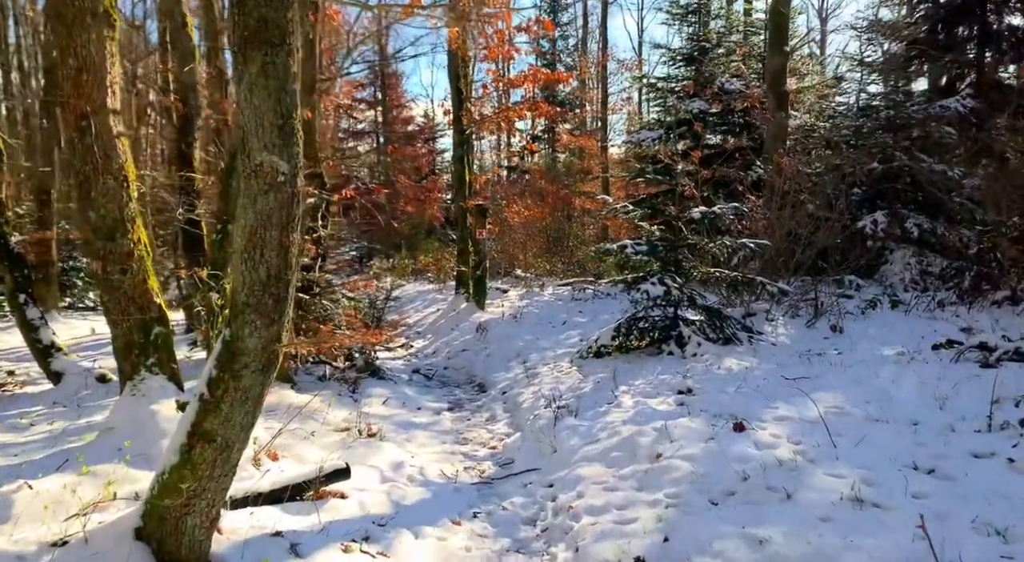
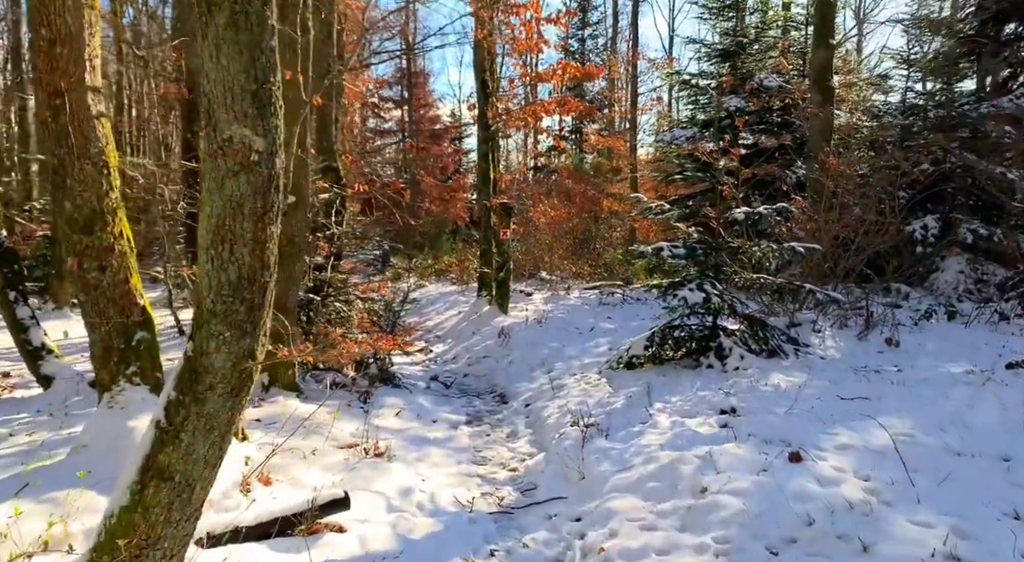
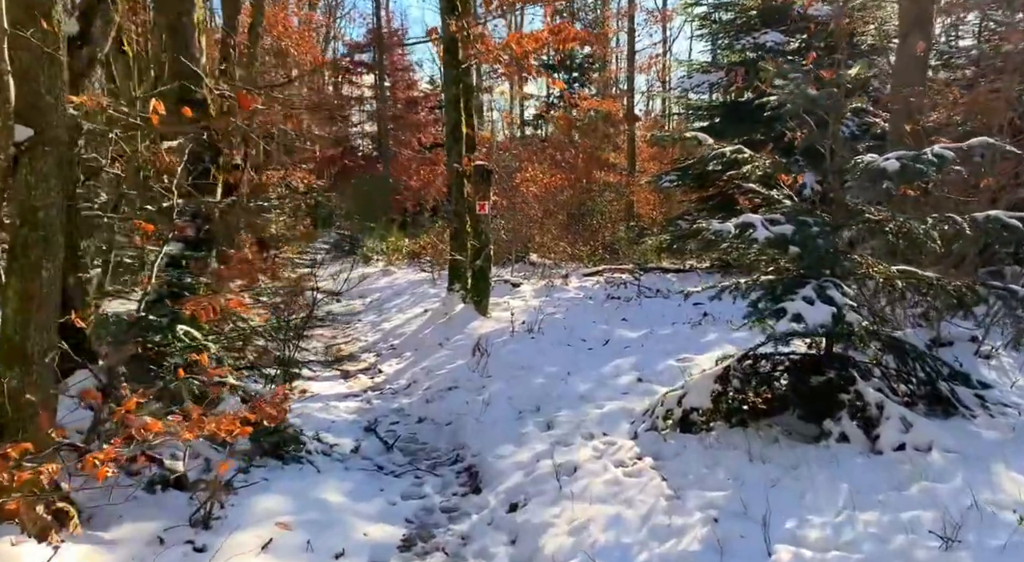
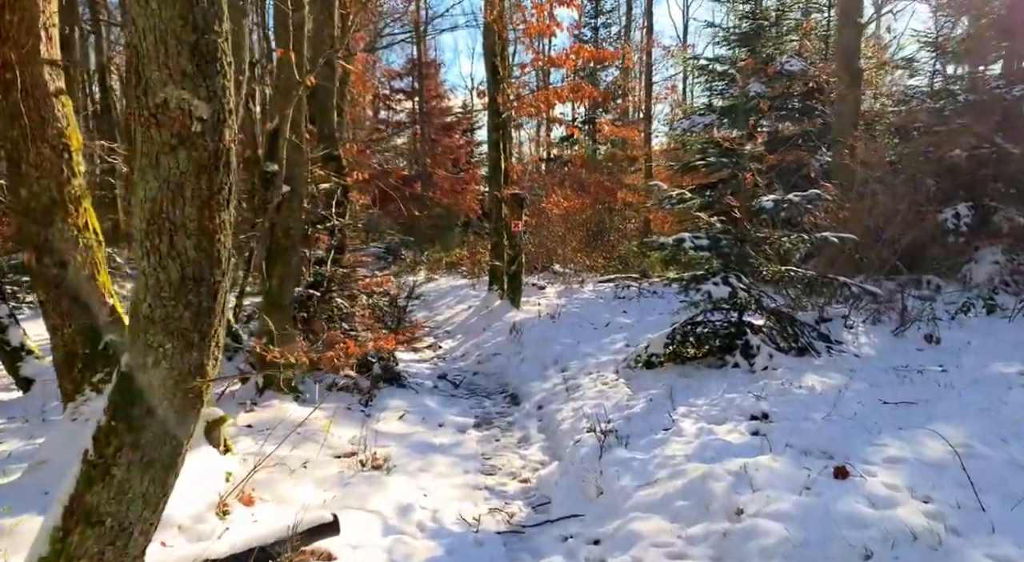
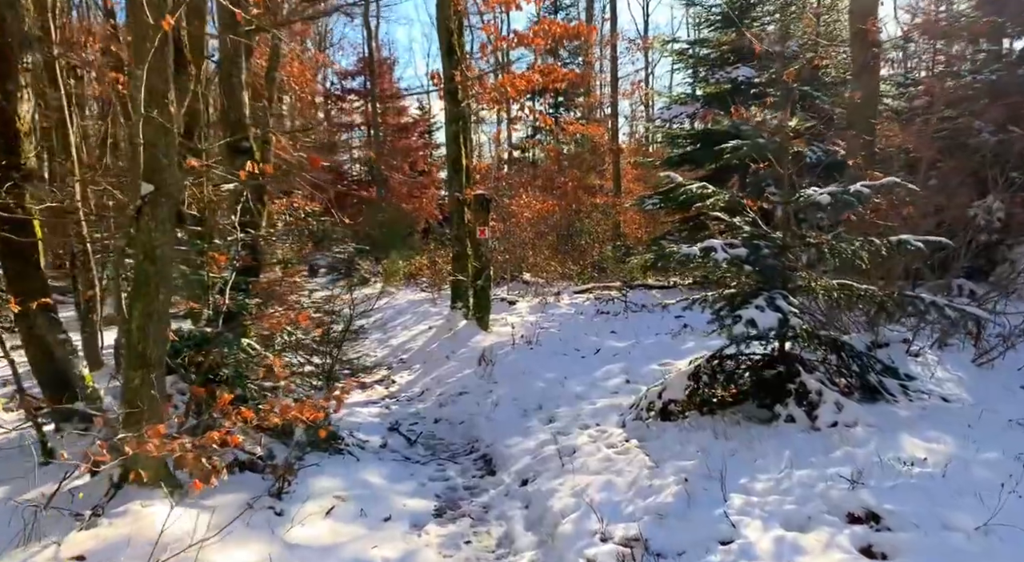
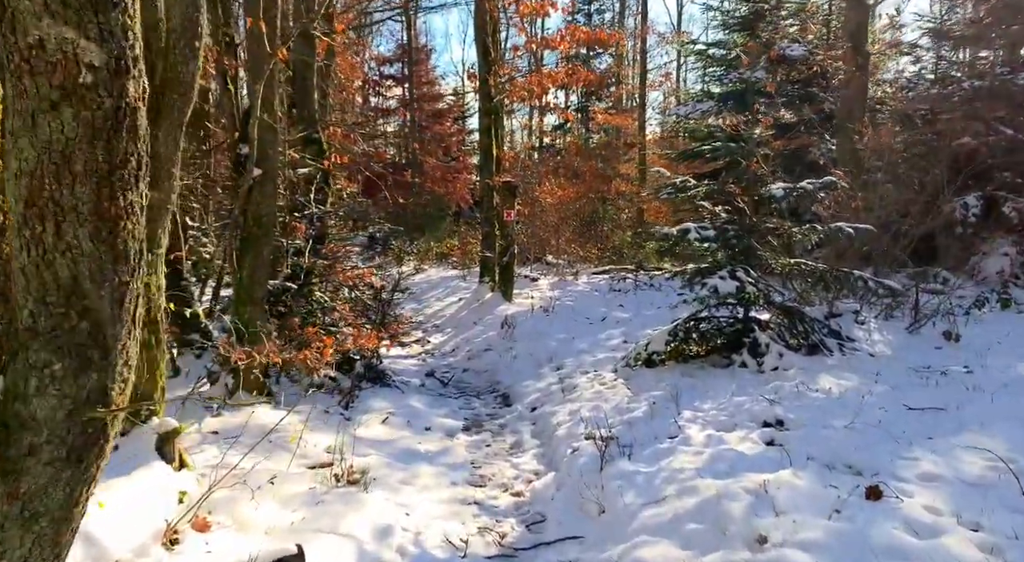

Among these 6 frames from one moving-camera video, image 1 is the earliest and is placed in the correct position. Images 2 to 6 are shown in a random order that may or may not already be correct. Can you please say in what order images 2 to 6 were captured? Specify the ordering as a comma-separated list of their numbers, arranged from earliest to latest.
2, 4, 6, 5, 3
